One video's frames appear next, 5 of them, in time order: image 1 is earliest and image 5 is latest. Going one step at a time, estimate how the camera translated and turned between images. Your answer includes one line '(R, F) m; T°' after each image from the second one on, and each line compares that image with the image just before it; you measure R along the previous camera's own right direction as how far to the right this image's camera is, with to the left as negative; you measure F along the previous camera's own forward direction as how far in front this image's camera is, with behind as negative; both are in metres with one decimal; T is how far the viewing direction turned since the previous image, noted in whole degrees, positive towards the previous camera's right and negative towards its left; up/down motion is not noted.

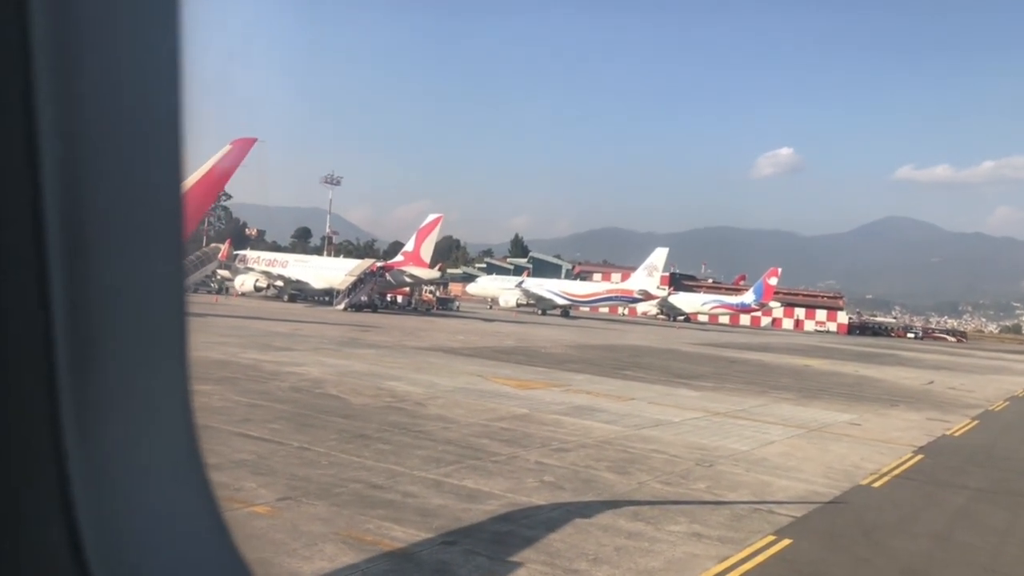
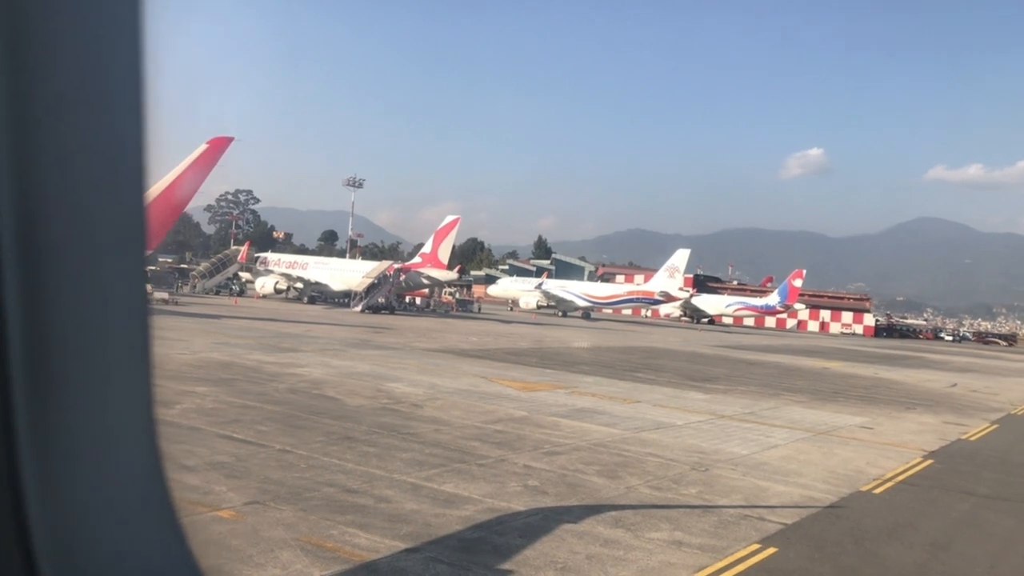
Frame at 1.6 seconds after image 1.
(+0.4, +0.2) m; -1°
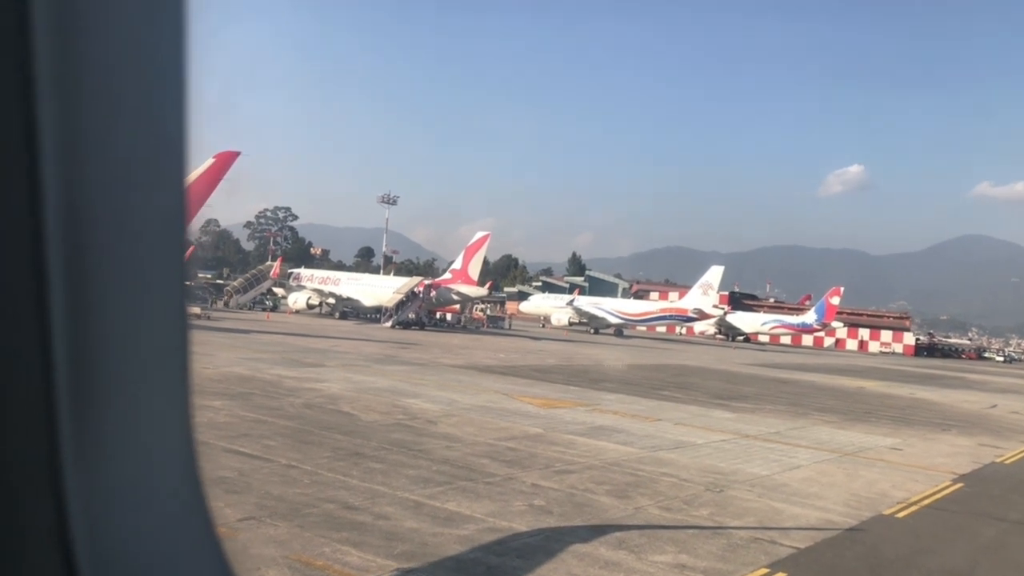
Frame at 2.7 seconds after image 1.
(+0.3, +0.2) m; -2°
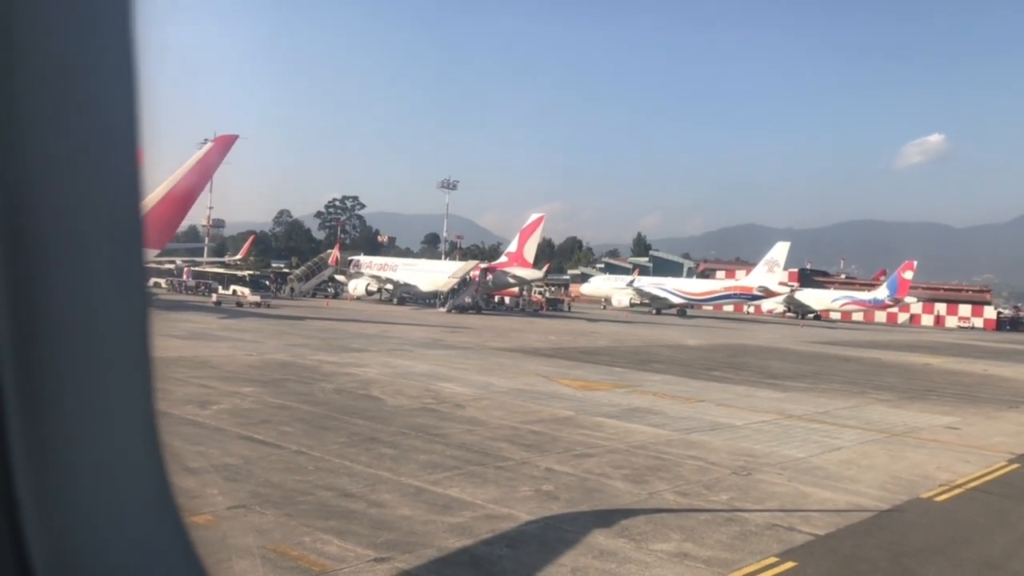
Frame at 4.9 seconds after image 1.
(+0.6, +0.3) m; -4°
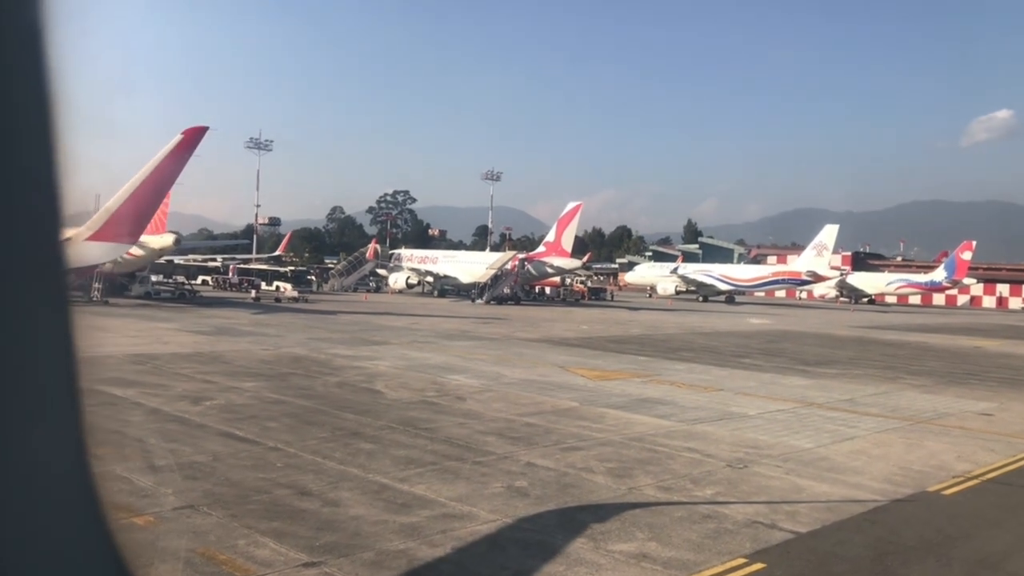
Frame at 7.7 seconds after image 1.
(+0.8, +0.4) m; -3°
